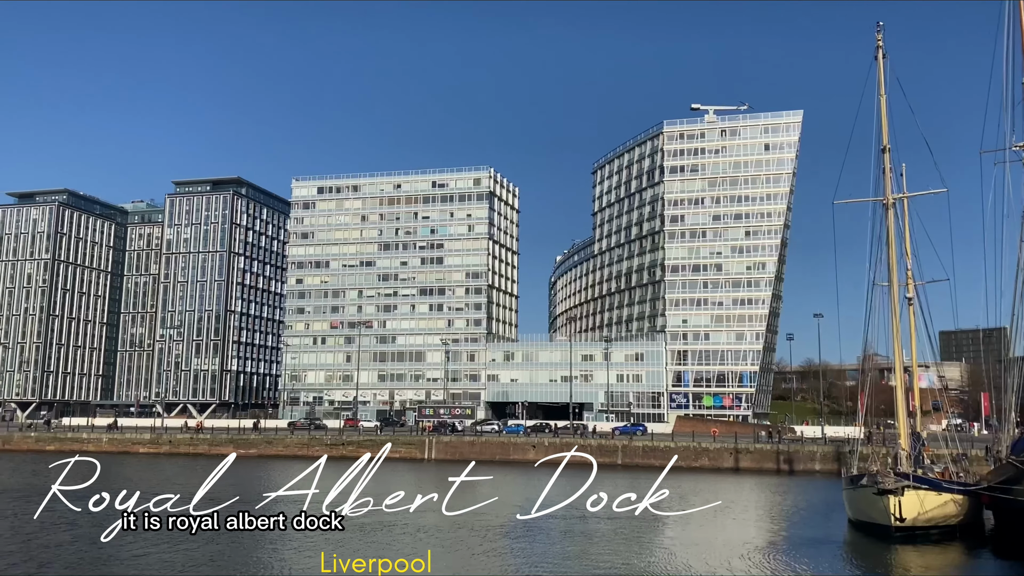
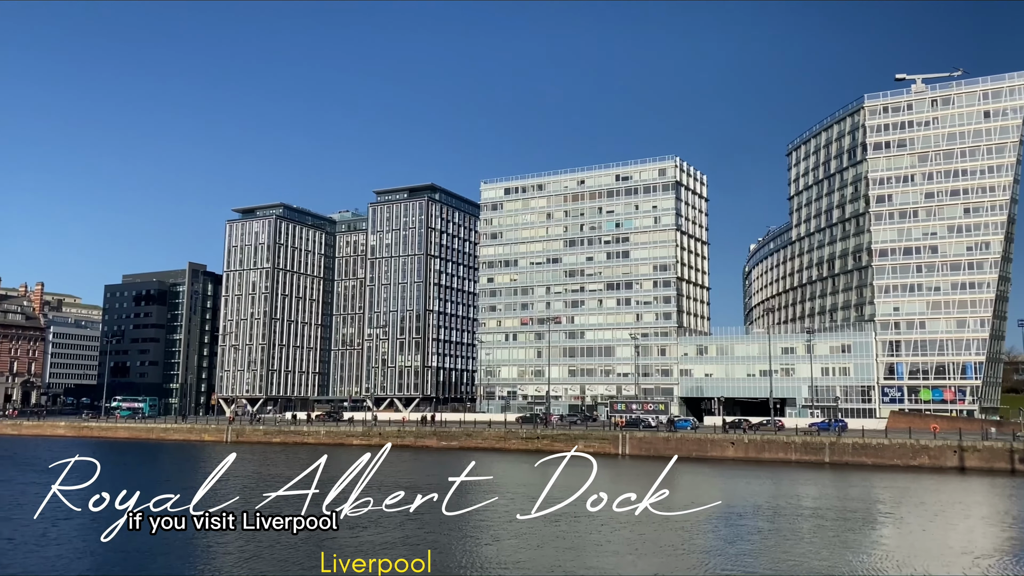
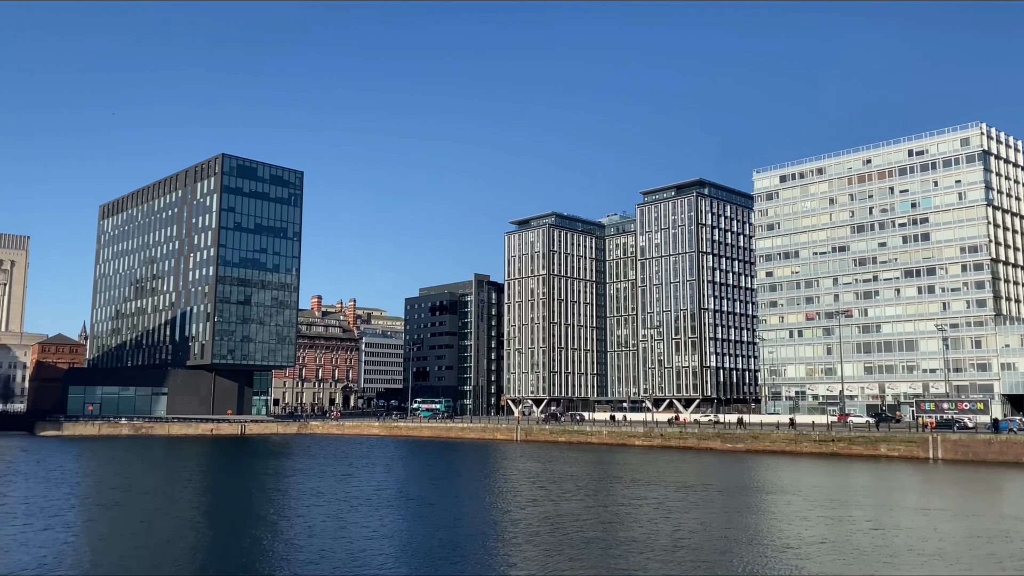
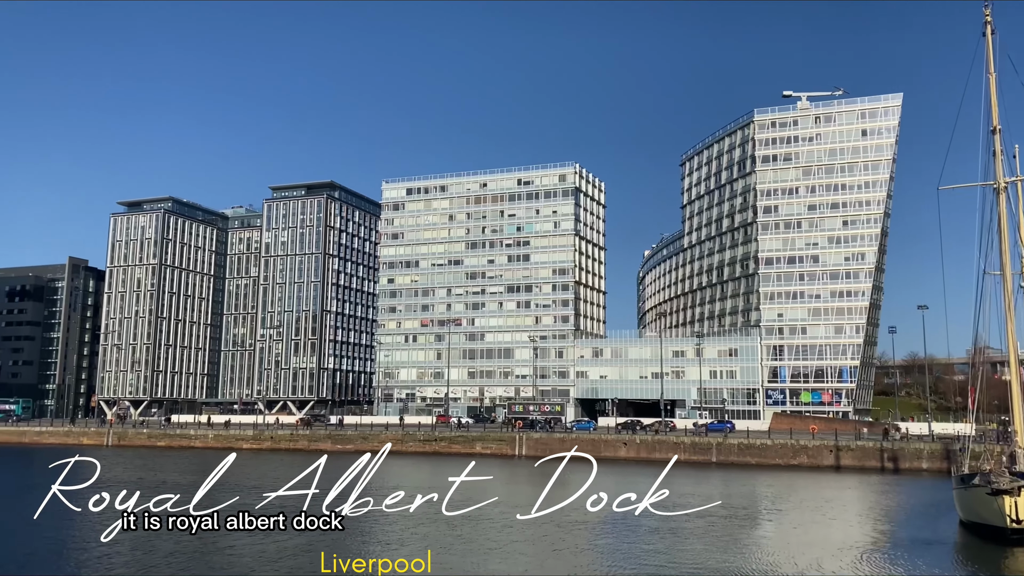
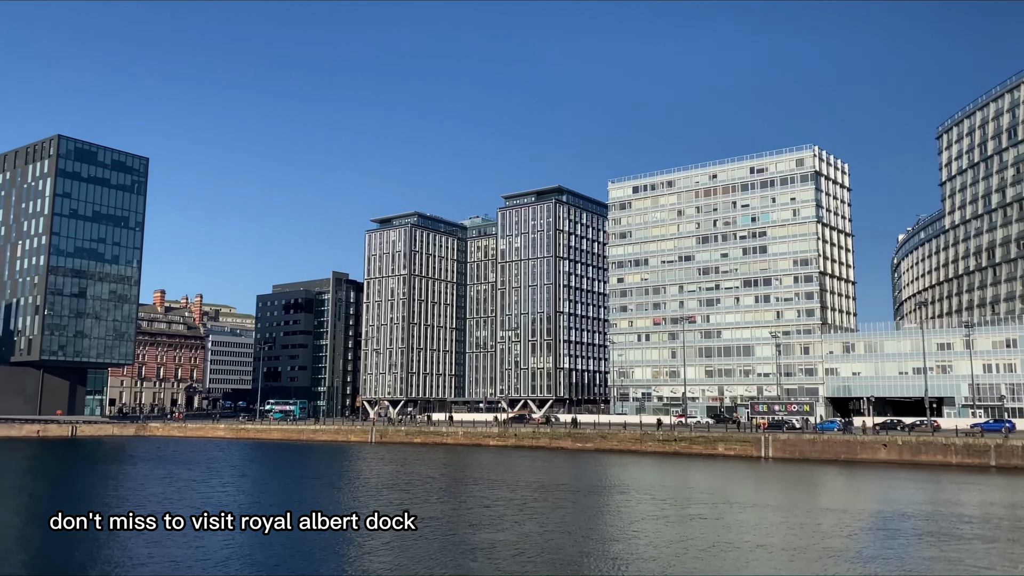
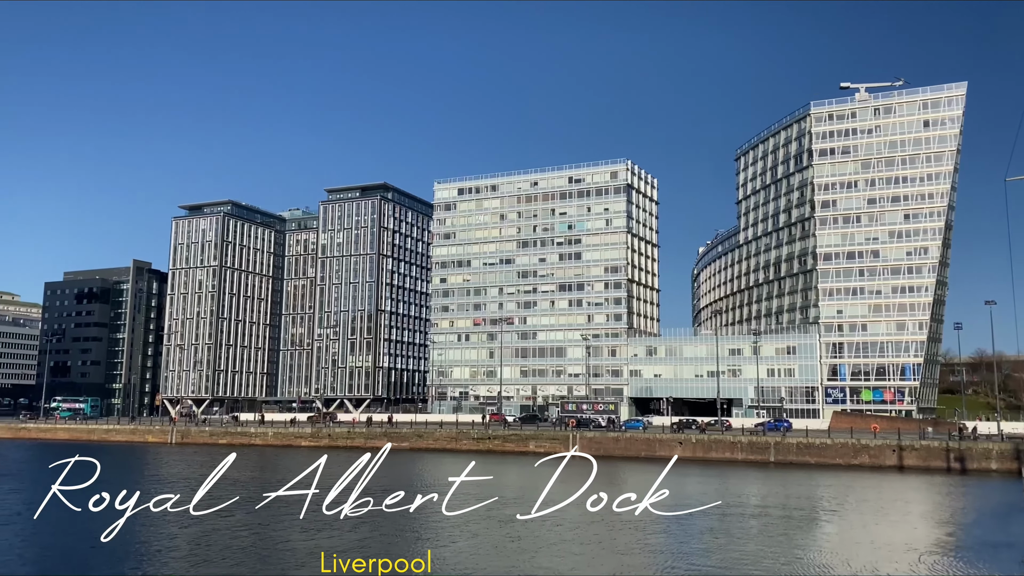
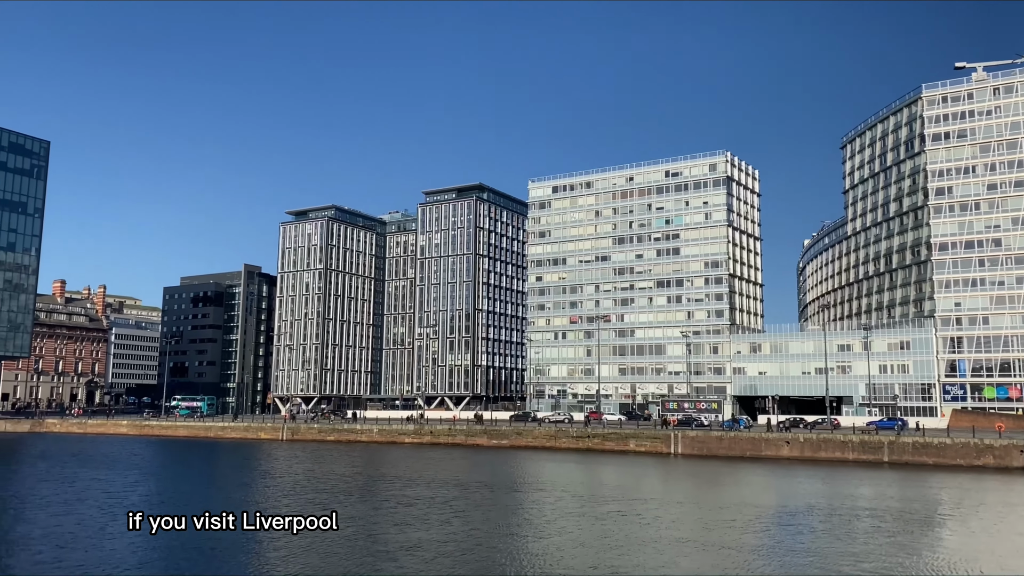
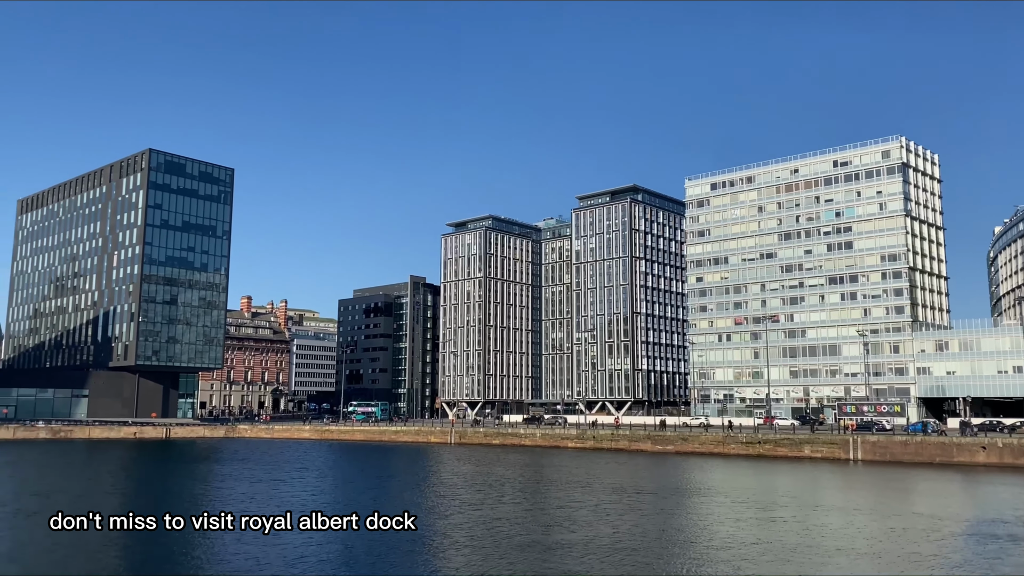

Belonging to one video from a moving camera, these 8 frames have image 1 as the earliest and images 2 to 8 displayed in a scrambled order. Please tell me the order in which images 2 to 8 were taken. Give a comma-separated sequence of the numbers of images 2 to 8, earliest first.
4, 6, 2, 7, 5, 8, 3
